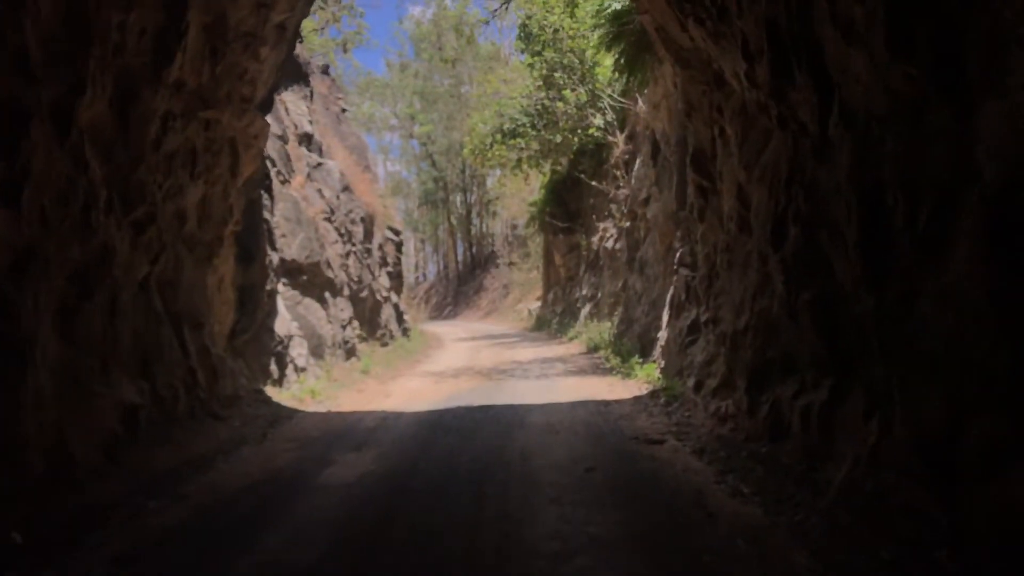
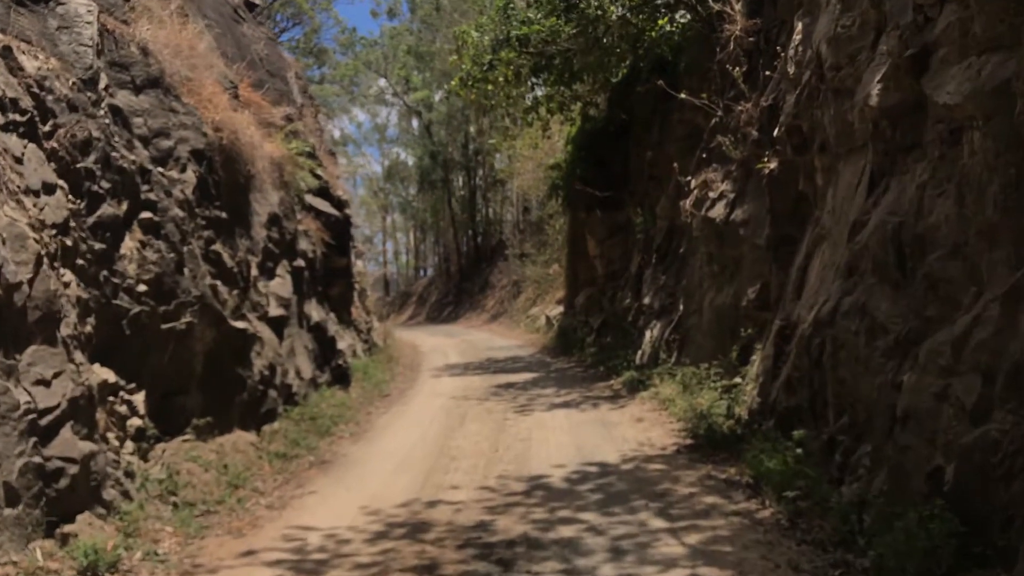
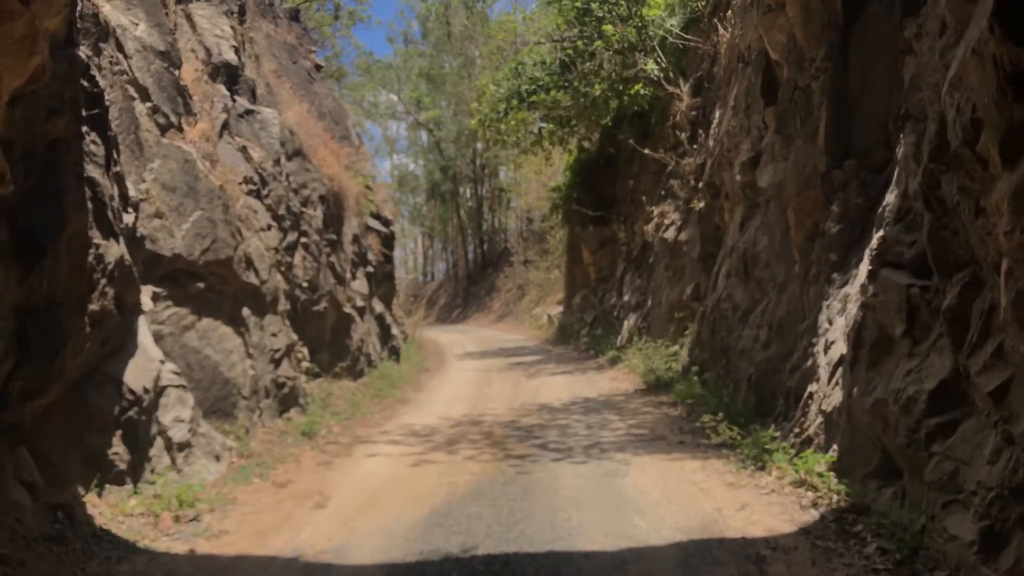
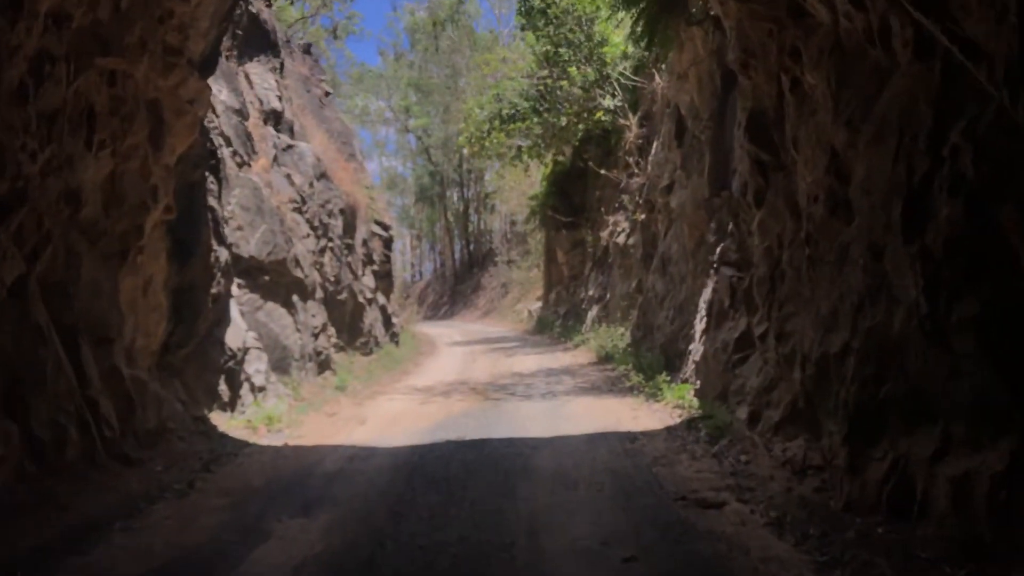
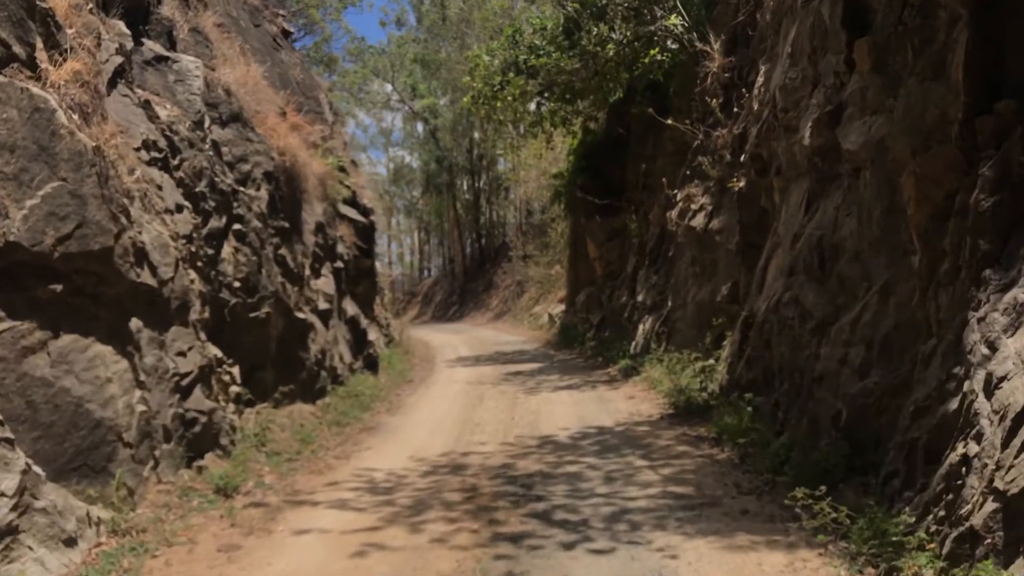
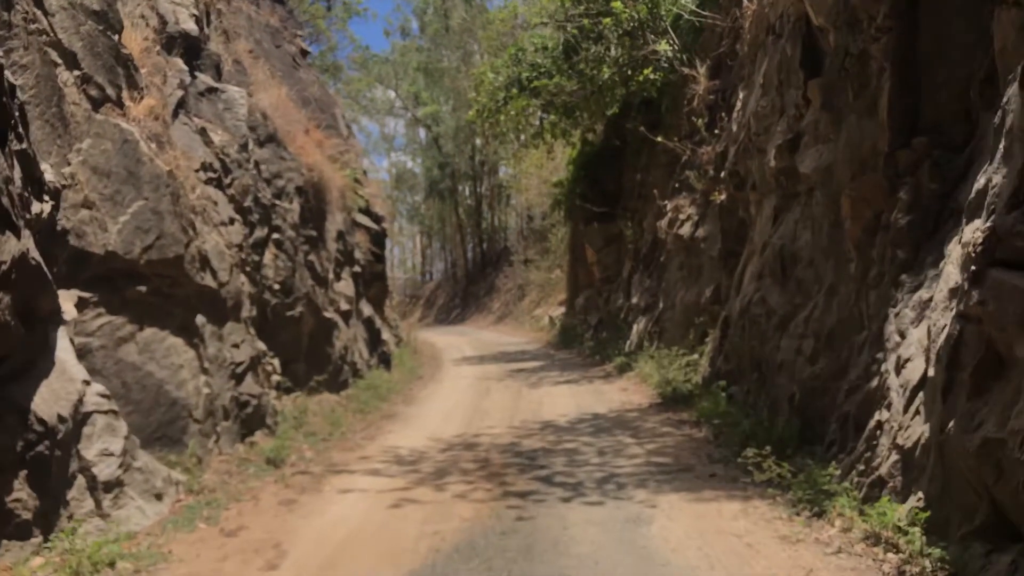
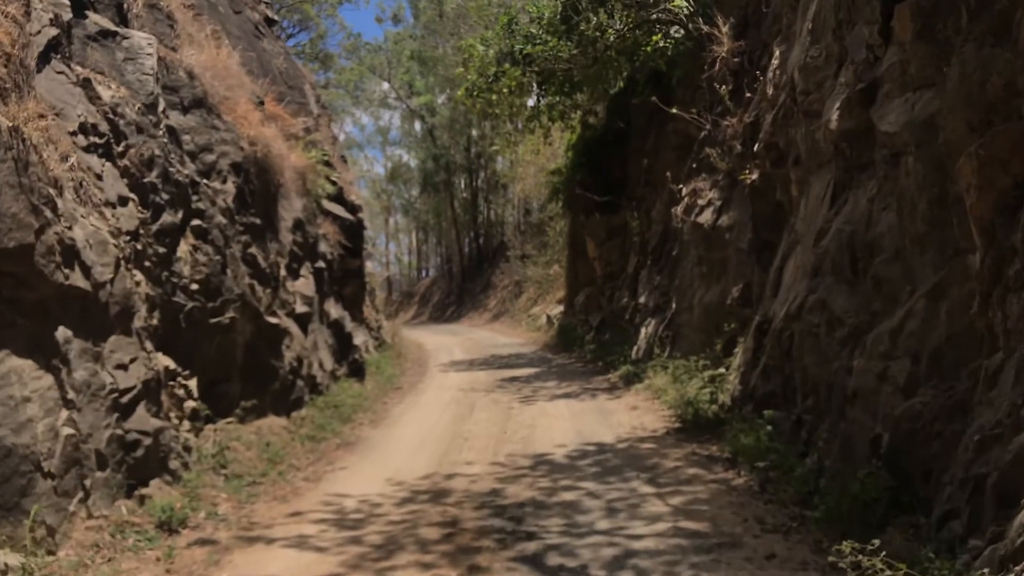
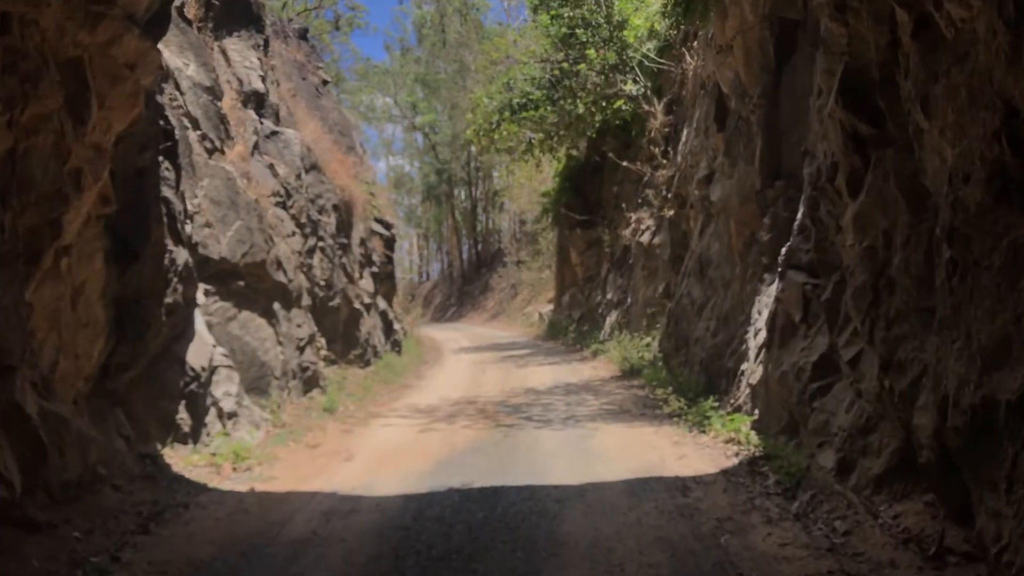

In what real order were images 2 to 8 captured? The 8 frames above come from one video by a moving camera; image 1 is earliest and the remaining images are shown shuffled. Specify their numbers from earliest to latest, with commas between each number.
4, 8, 3, 6, 5, 7, 2
